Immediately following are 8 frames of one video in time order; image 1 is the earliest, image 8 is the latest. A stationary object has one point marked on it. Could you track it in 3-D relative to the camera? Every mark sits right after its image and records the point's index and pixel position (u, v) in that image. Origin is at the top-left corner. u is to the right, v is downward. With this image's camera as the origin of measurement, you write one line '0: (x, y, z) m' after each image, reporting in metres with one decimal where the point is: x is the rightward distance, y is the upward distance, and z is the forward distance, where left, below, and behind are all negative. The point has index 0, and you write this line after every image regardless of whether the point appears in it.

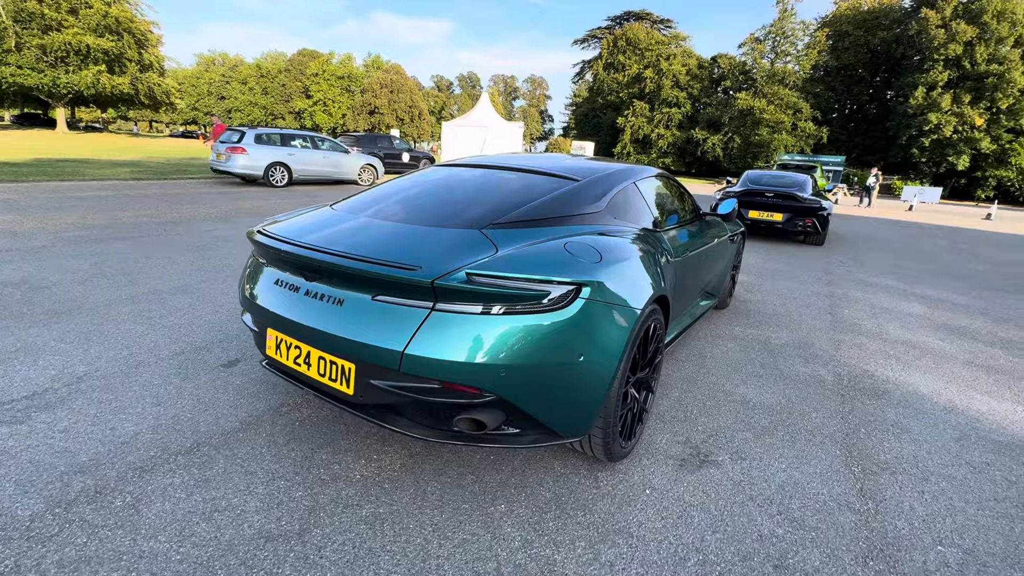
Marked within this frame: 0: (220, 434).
0: (-1.5, -0.8, +2.5) m
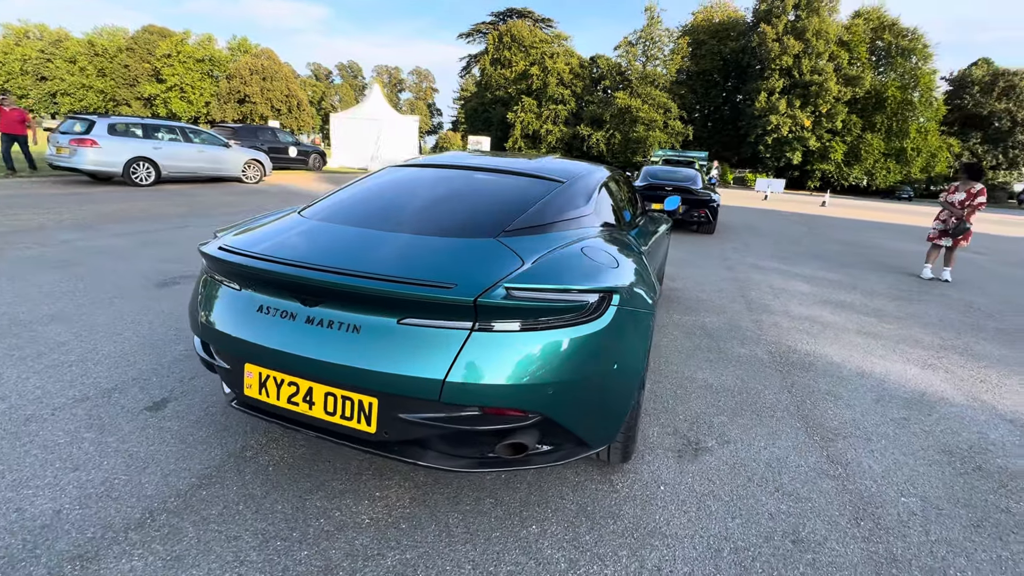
0: (-1.4, -0.9, +2.0) m
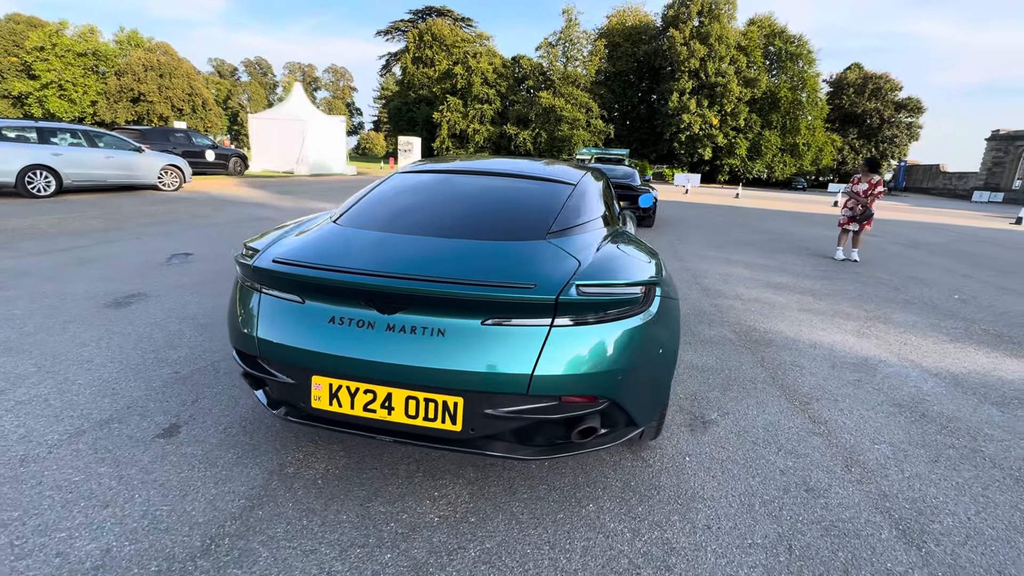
0: (-1.2, -1.0, +2.0) m
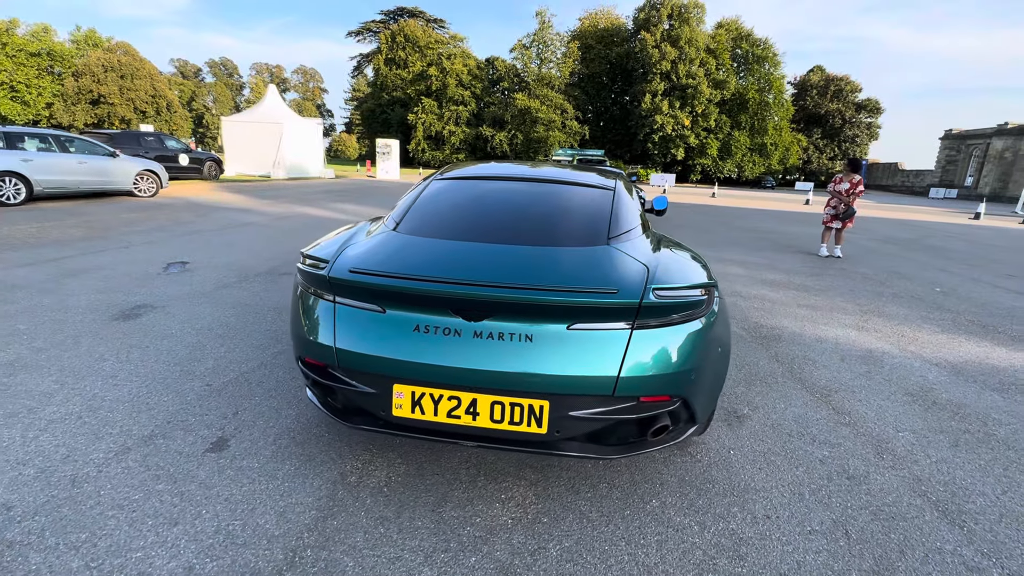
0: (-0.8, -1.0, +2.0) m
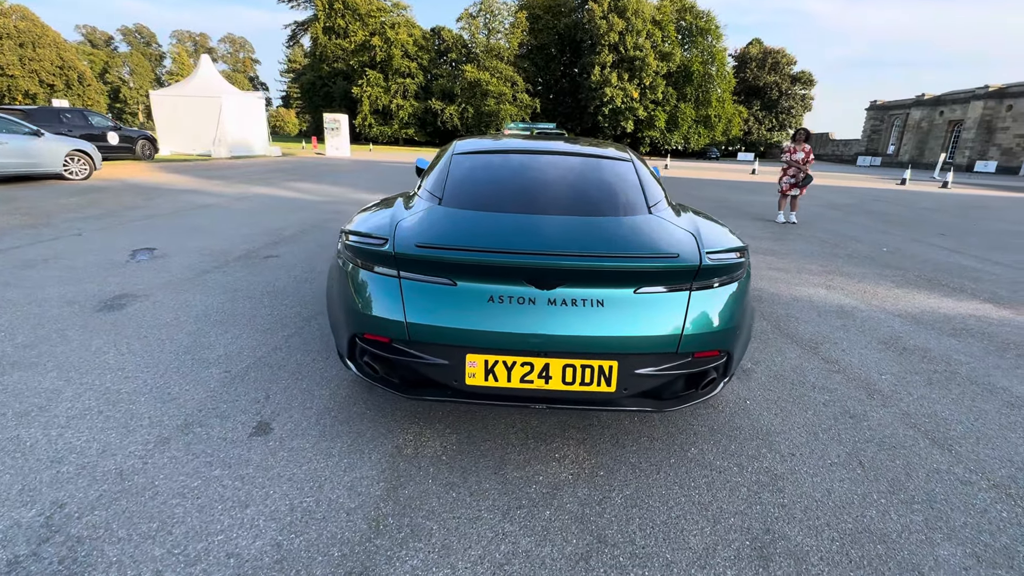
0: (-0.6, -0.9, +2.0) m
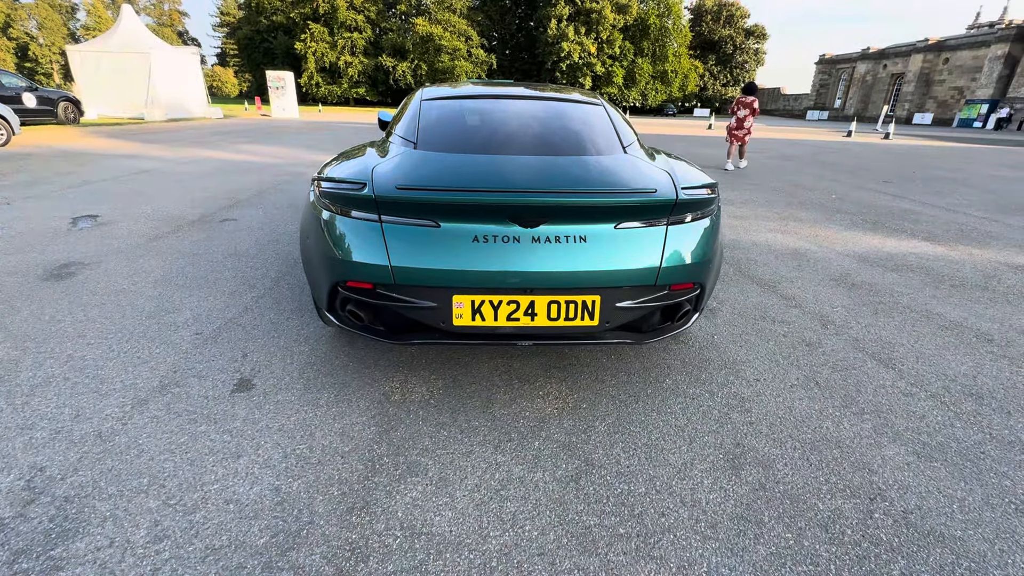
0: (-0.6, -0.7, +2.1) m
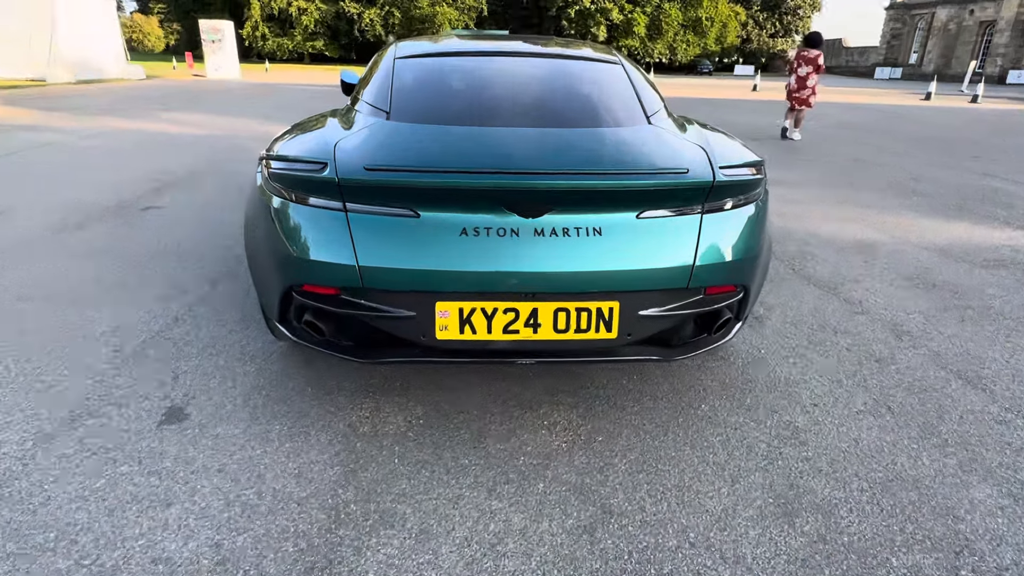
0: (-0.6, -0.7, +1.8) m
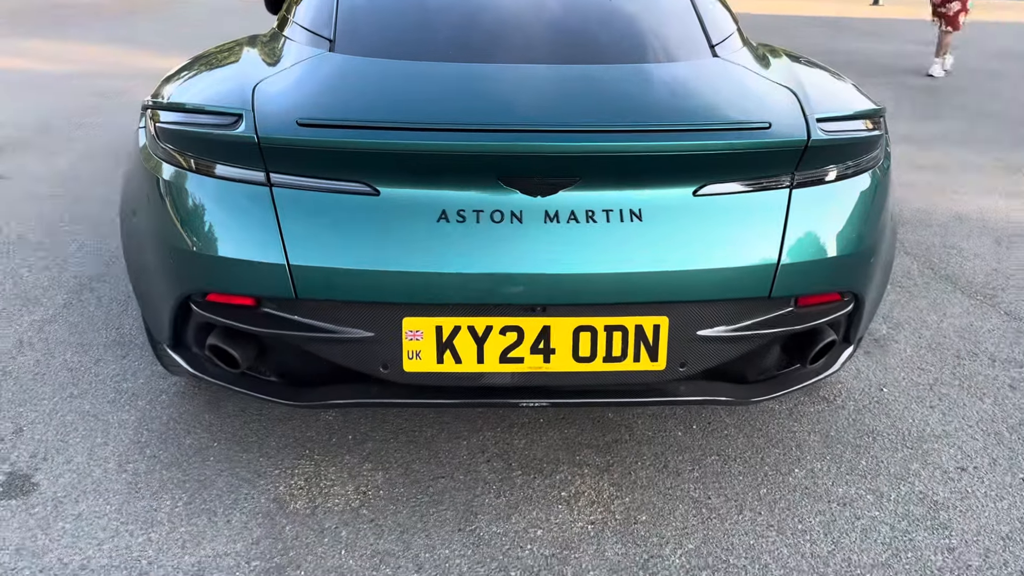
0: (-0.6, -0.7, +1.4) m
